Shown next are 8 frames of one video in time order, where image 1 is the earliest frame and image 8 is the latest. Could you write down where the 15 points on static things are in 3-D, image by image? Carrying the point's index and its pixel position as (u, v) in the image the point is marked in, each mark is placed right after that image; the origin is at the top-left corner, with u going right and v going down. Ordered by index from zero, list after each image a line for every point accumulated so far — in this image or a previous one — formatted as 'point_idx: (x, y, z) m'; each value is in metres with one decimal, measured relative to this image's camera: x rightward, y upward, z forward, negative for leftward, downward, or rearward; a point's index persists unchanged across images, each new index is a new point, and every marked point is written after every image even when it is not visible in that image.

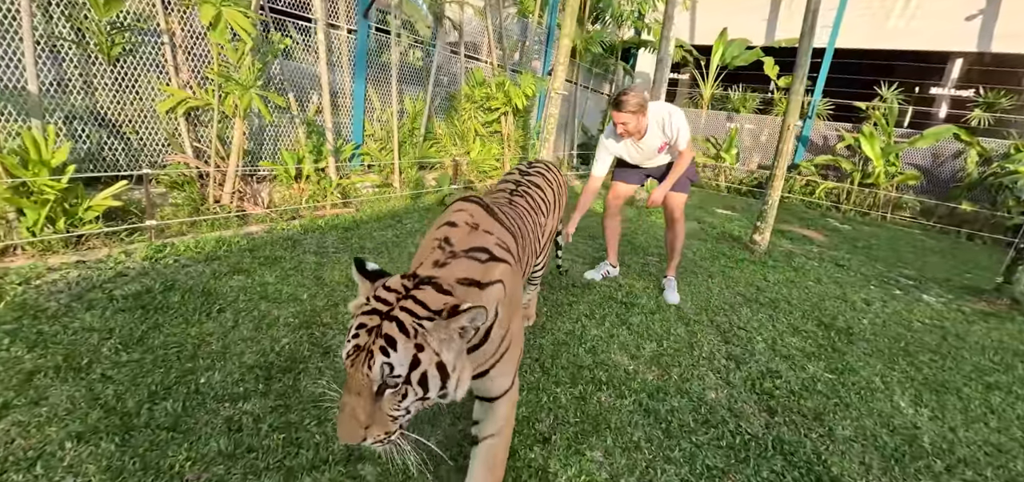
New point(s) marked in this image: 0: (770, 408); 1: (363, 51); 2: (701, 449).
0: (+1.1, -0.7, +2.0) m
1: (-1.5, +1.8, +4.3) m
2: (+0.7, -0.7, +1.7) m
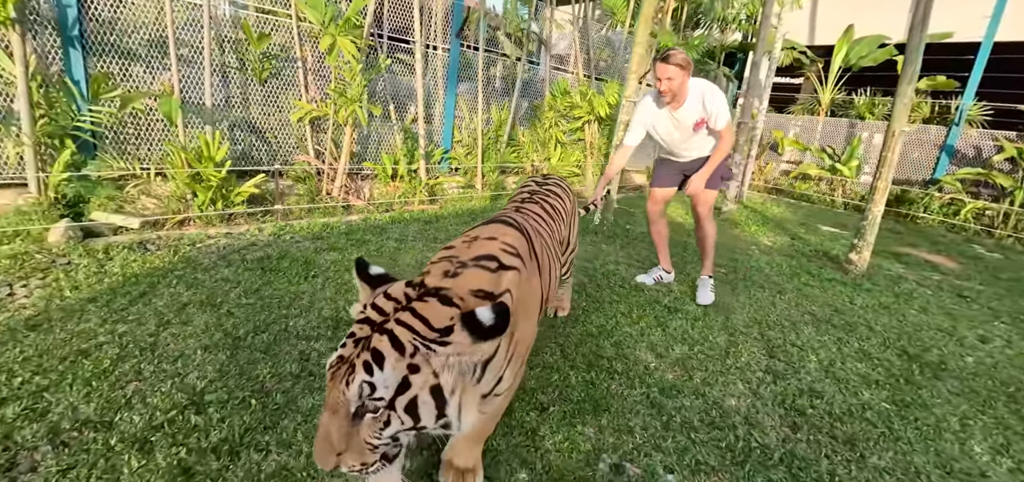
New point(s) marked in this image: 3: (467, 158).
0: (+1.2, -0.8, +2.0) m
1: (-0.7, +1.9, +4.8) m
2: (+0.7, -0.8, +1.7) m
3: (-0.5, +0.9, +5.0) m
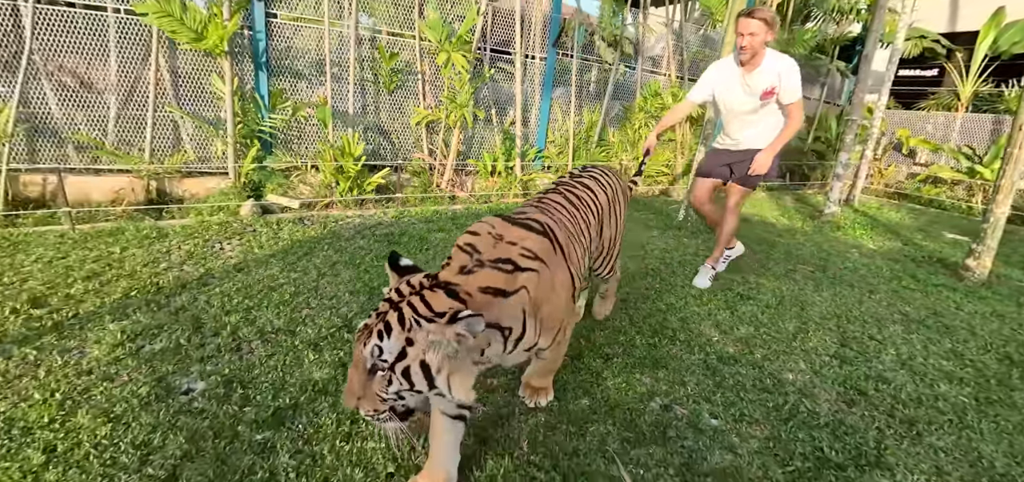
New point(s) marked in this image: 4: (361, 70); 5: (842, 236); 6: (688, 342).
0: (+1.5, -0.7, +2.1) m
1: (+0.4, +1.9, +5.3) m
2: (+1.0, -0.7, +2.0) m
3: (+0.5, +1.0, +5.4) m
4: (-1.5, +1.7, +4.5) m
5: (+3.5, 0.0, +4.9) m
6: (+0.9, -0.5, +2.4) m
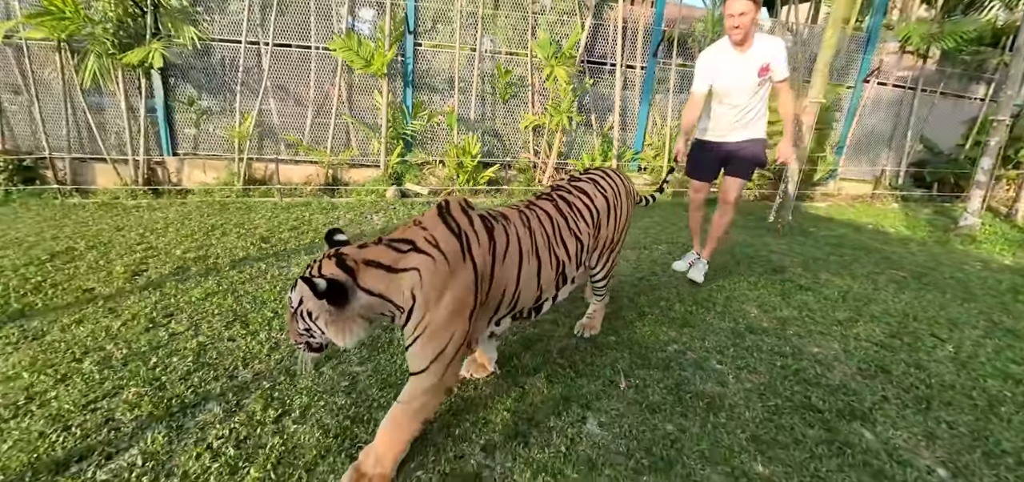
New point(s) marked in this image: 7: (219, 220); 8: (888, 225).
0: (+1.7, -0.6, +2.3) m
1: (+1.7, +2.0, +5.7) m
2: (+1.2, -0.6, +2.3) m
3: (+1.8, +1.0, +5.8) m
4: (-0.3, +1.8, +5.4) m
5: (+4.5, -0.1, +4.5) m
6: (+1.3, -0.4, +2.7) m
7: (-2.6, +0.2, +4.1) m
8: (+4.4, +0.2, +5.4) m
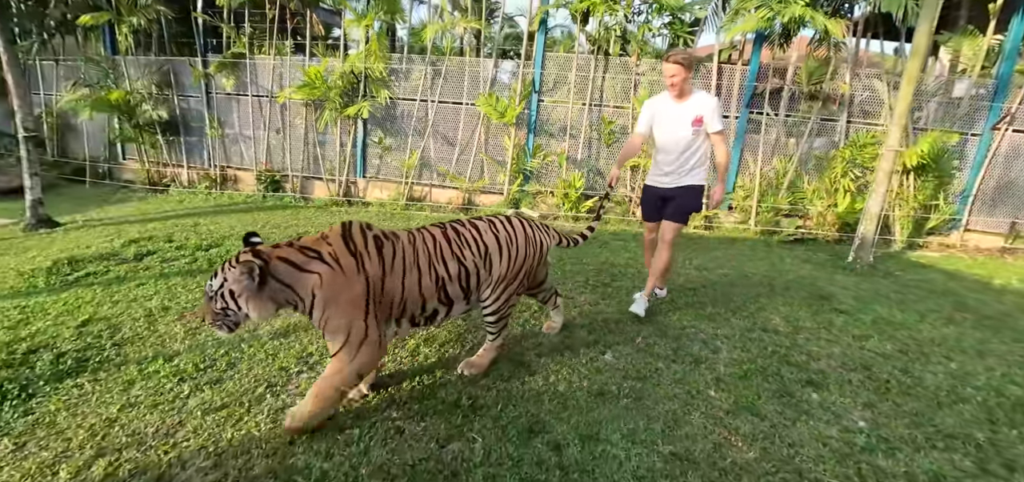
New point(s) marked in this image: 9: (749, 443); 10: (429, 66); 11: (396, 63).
0: (+2.1, -0.8, +2.8) m
1: (+3.1, +1.5, +6.3) m
2: (+1.6, -0.7, +3.0) m
3: (+3.2, +0.6, +6.3) m
4: (+1.1, +1.6, +6.6) m
5: (+5.3, -0.6, +4.3) m
6: (+1.8, -0.6, +3.4) m
7: (-1.5, +0.2, +5.8) m
8: (+5.5, -0.4, +5.2) m
9: (+1.0, -0.9, +2.0) m
10: (-1.3, +2.7, +7.1) m
11: (-1.8, +2.8, +7.2) m
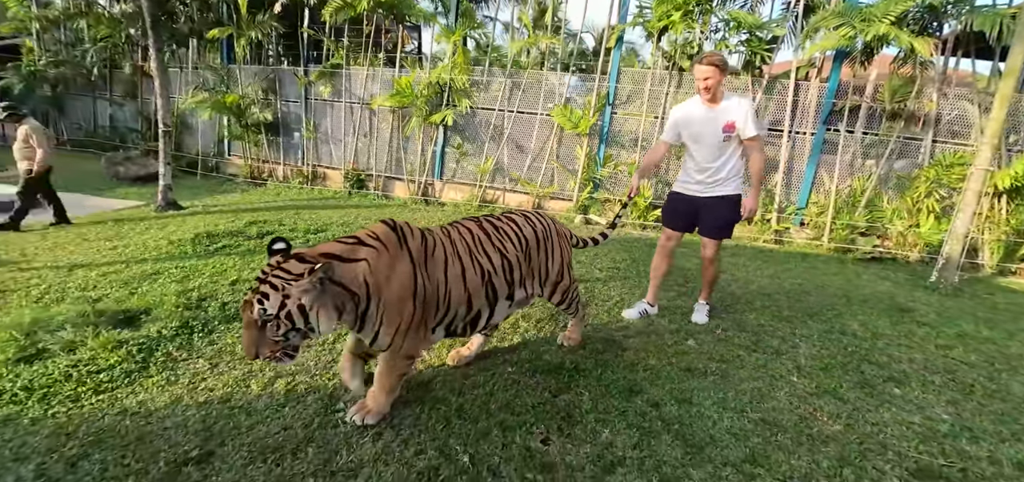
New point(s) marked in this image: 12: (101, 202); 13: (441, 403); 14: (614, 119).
0: (+2.7, -0.8, +2.9) m
1: (+4.2, +1.3, +6.3) m
2: (+2.2, -0.7, +3.1) m
3: (+4.2, +0.4, +6.3) m
4: (+2.2, +1.5, +6.8) m
5: (+6.0, -0.9, +4.0) m
6: (+2.4, -0.6, +3.5) m
7: (-0.6, +0.3, +6.2) m
8: (+6.3, -0.7, +4.9) m
9: (+1.5, -0.8, +2.2) m
10: (-0.1, +2.6, +7.5) m
11: (-0.6, +2.8, +7.7) m
12: (-7.2, +0.7, +8.1) m
13: (-0.3, -0.7, +2.1) m
14: (+1.6, +1.9, +7.1) m
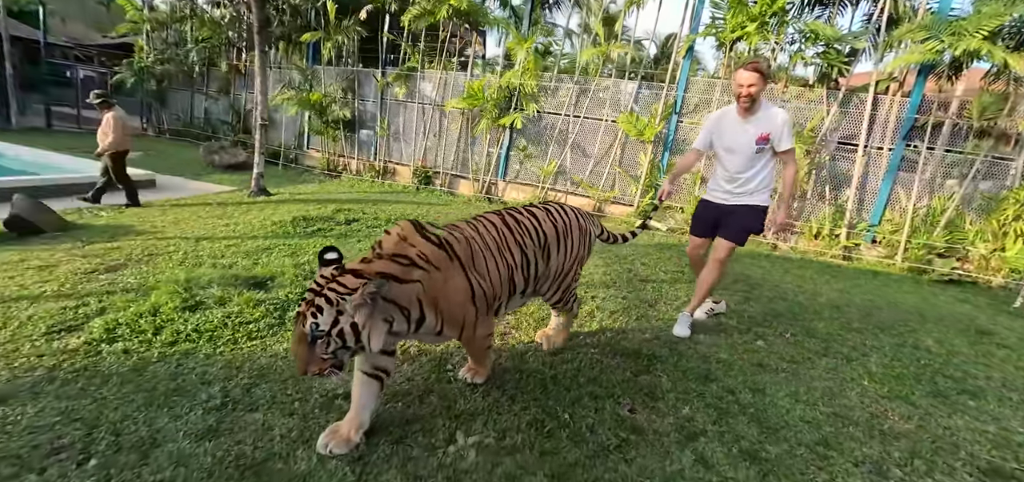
0: (+3.1, -0.9, +2.9) m
1: (+5.1, +1.1, +6.2) m
2: (+2.7, -0.8, +3.2) m
3: (+5.0, +0.1, +6.1) m
4: (+3.2, +1.3, +6.8) m
5: (+6.6, -1.2, +3.7) m
6: (+3.0, -0.7, +3.6) m
7: (+0.3, +0.3, +6.5) m
8: (+7.0, -1.1, +4.6) m
9: (+2.0, -0.9, +2.3) m
10: (+1.1, +2.6, +7.8) m
11: (+0.6, +2.8, +8.0) m
12: (-6.1, +1.1, +9.0) m
13: (+0.1, -0.7, +2.4) m
14: (+2.6, +1.8, +7.2) m
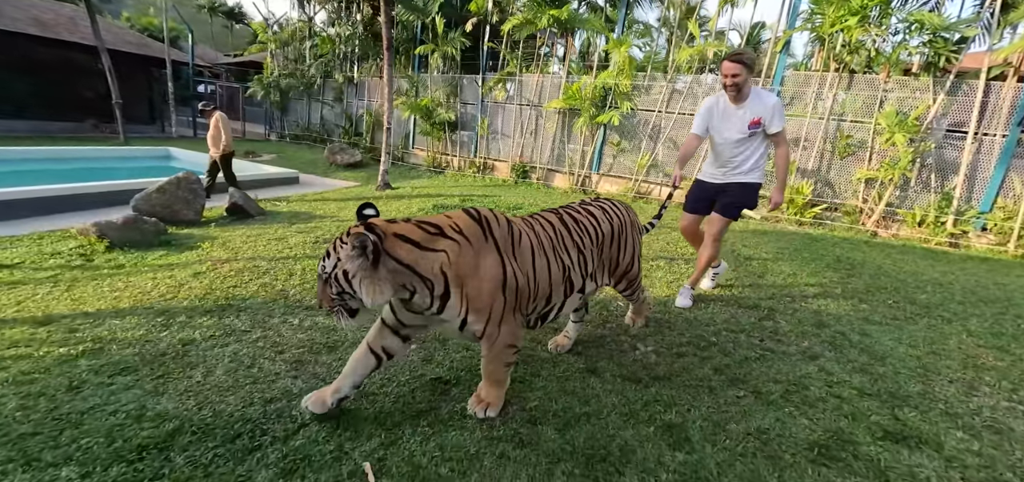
0: (+4.2, -0.8, +3.2) m
1: (+6.6, +1.3, +6.1) m
2: (+3.8, -0.6, +3.5) m
3: (+6.5, +0.3, +6.1) m
4: (+4.8, +1.5, +7.0) m
5: (+7.7, -1.1, +3.5) m
6: (+4.1, -0.6, +3.9) m
7: (+1.9, +0.5, +7.2) m
8: (+8.2, -0.9, +4.3) m
9: (+2.9, -0.7, +2.8) m
10: (+2.8, +2.8, +8.3) m
11: (+2.4, +3.0, +8.6) m
12: (-4.1, +1.3, +10.5) m
13: (+1.1, -0.5, +3.1) m
14: (+4.3, +2.0, +7.5) m
